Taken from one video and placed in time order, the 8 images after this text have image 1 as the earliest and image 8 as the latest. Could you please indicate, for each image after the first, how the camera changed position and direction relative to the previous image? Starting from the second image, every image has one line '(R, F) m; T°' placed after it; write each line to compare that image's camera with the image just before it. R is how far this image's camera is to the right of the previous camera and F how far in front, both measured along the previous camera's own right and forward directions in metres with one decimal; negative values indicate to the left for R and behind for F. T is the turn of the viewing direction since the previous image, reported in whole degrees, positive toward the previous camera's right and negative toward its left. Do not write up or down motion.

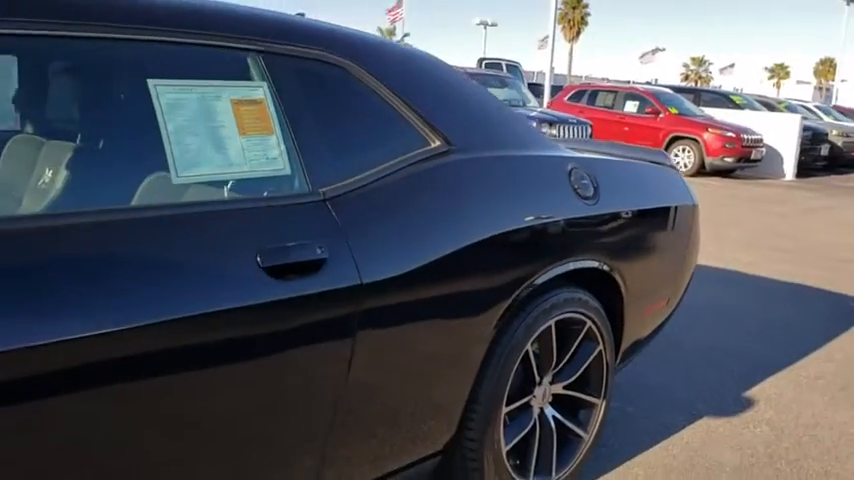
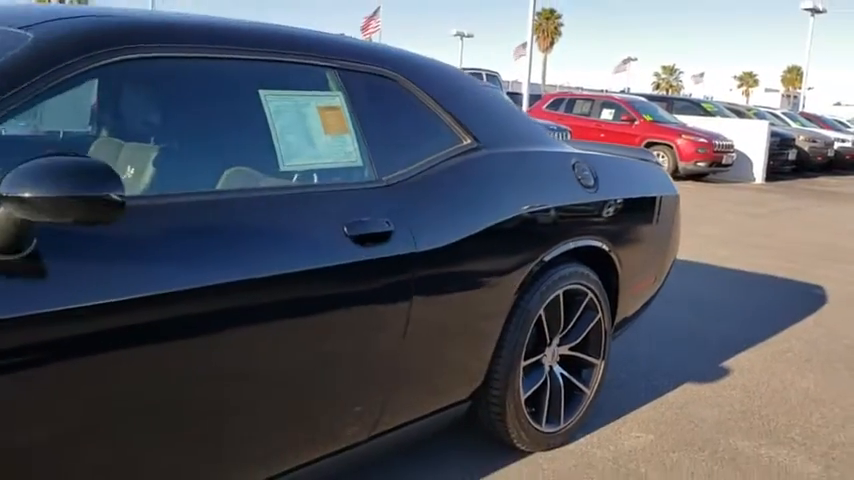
(-0.2, -0.5) m; +2°
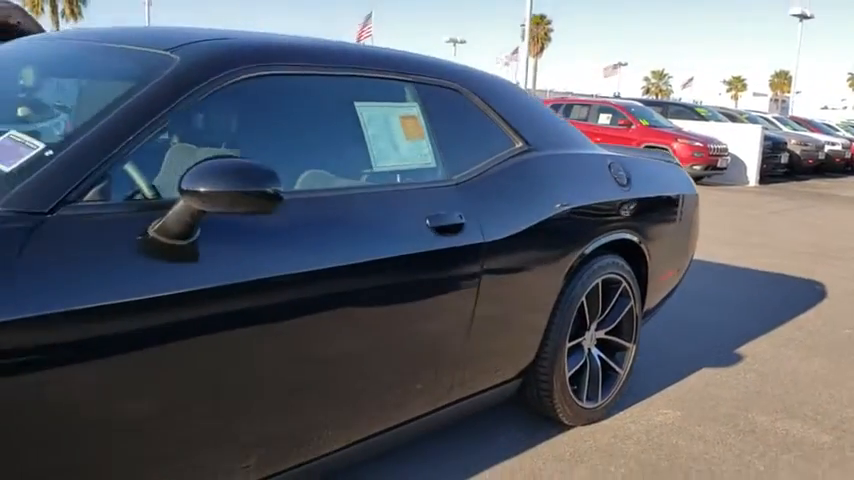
(-0.2, -0.3) m; +1°
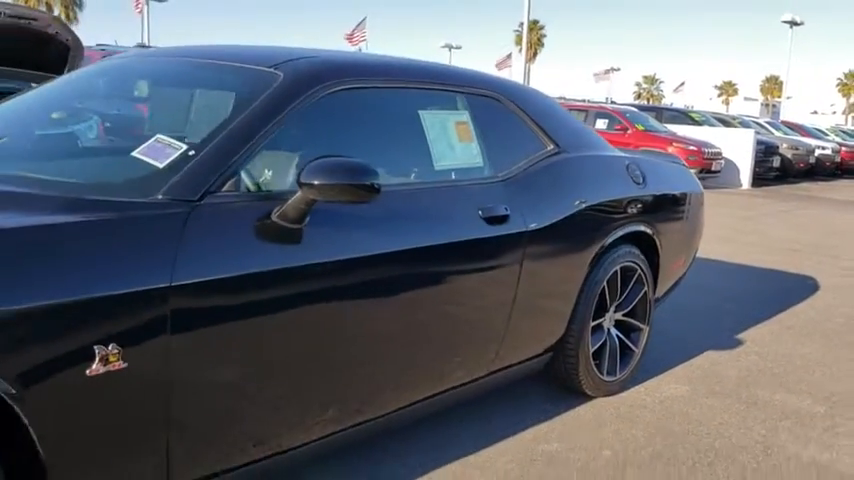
(-0.2, -0.4) m; +1°
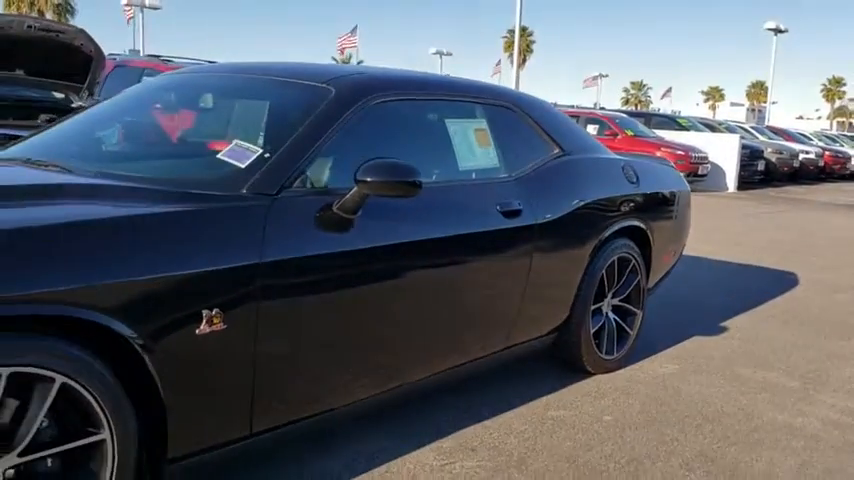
(-0.1, -0.5) m; +1°
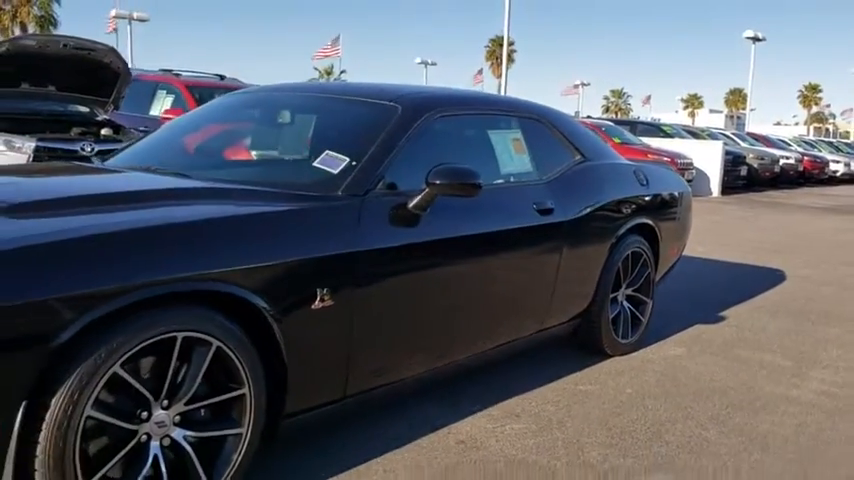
(-0.3, -0.5) m; +1°
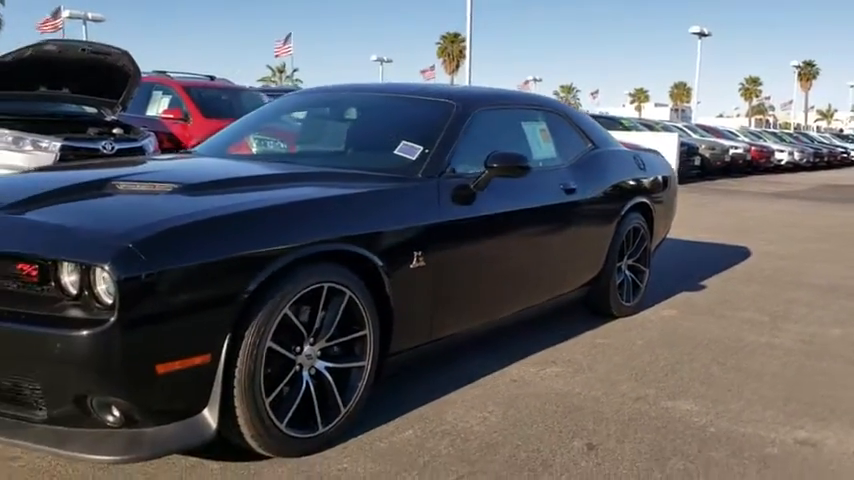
(-0.5, -0.7) m; +3°
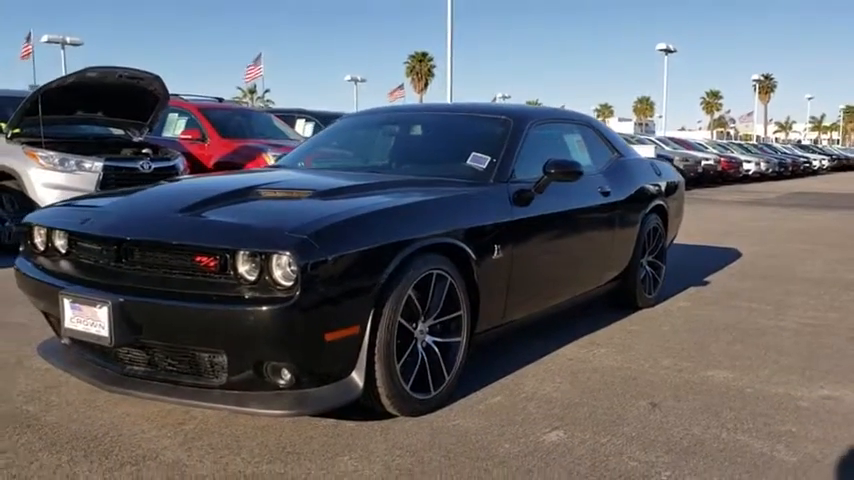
(-0.6, -0.6) m; +2°
